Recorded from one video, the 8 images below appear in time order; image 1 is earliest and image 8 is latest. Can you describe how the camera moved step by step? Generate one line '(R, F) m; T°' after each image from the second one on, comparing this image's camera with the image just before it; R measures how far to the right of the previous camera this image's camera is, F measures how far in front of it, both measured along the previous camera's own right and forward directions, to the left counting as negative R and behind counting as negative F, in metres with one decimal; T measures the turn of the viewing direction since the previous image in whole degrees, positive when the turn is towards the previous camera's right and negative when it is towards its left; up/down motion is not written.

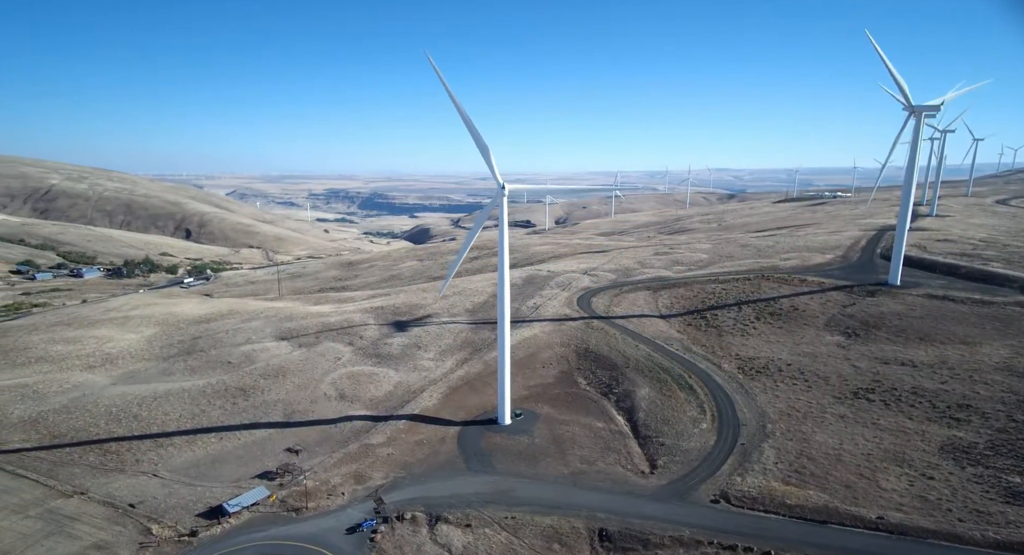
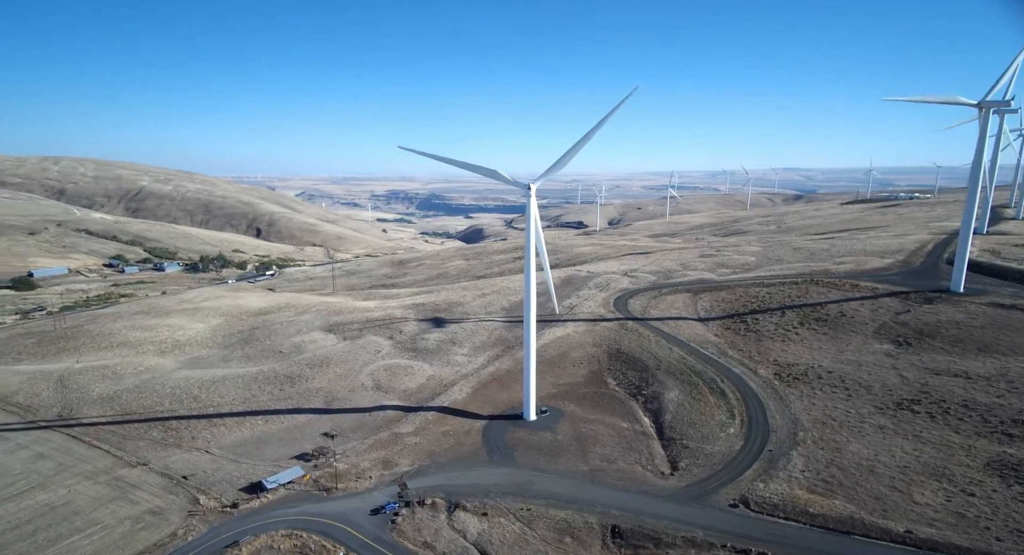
(+2.1, -1.0) m; -6°
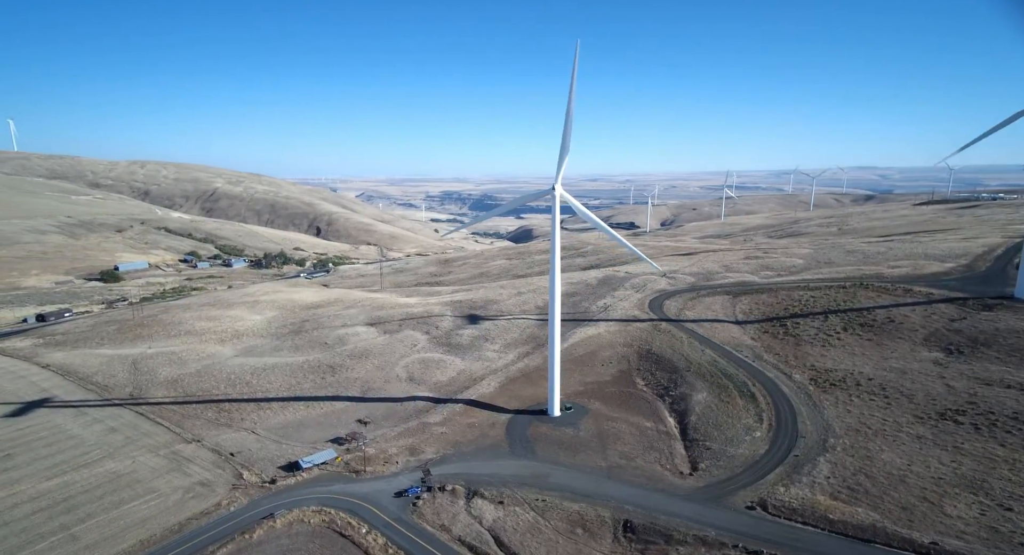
(+2.0, -1.1) m; -6°
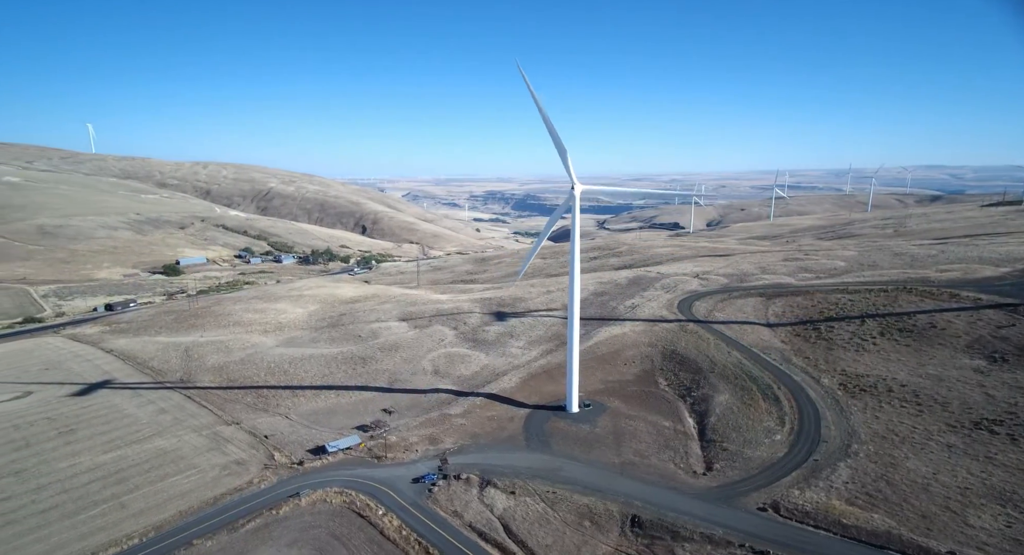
(+1.9, -0.9) m; -5°
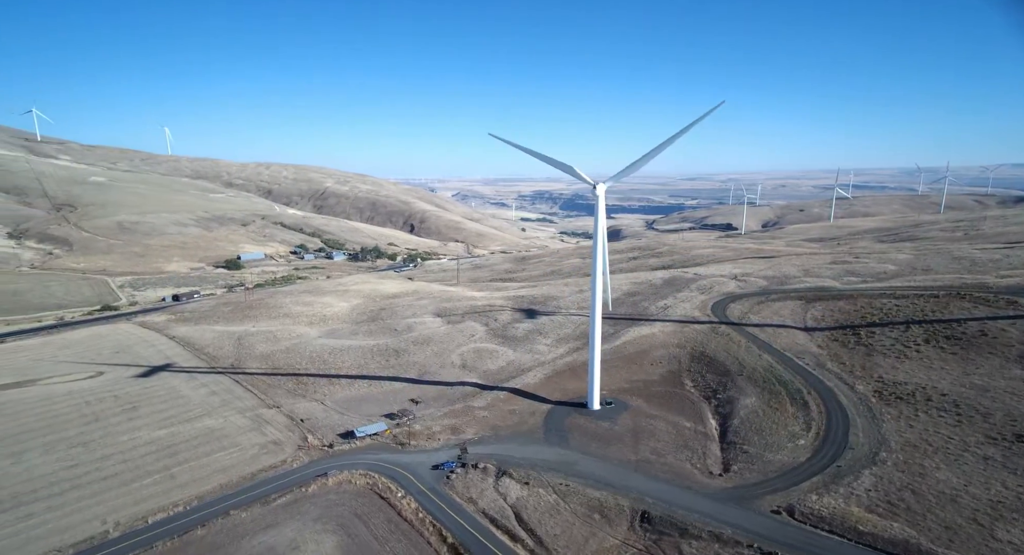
(+2.1, -0.9) m; -6°
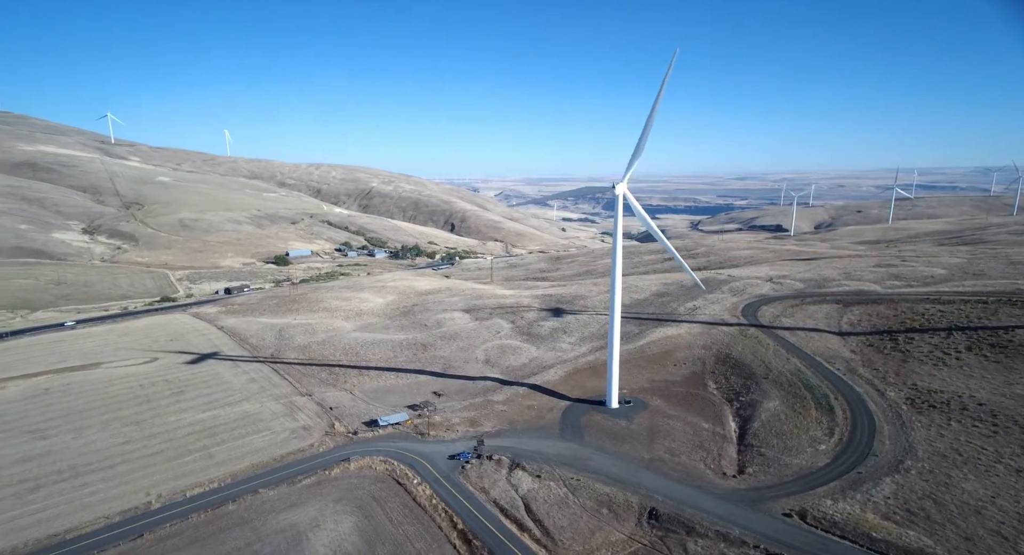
(+1.9, -0.8) m; -5°
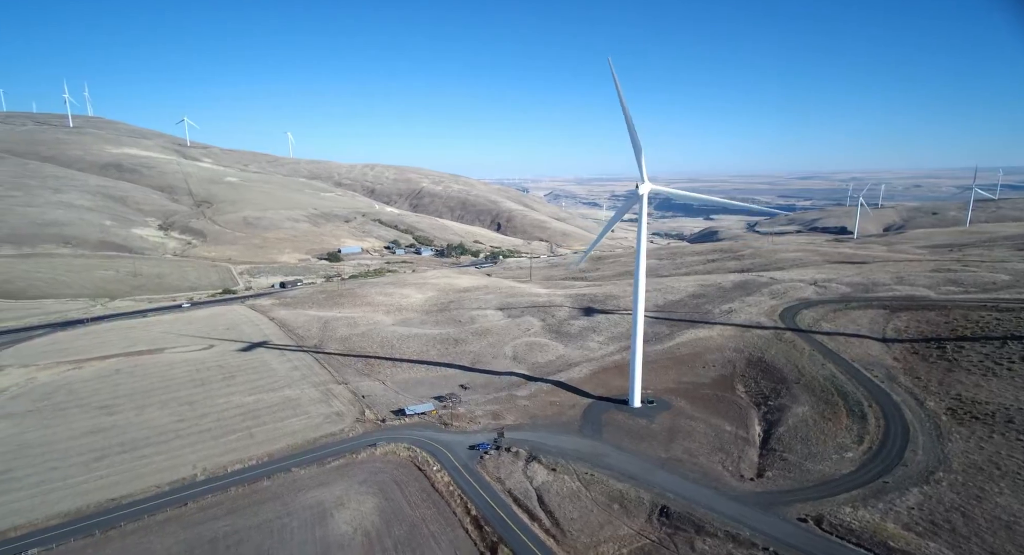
(+2.2, -0.8) m; -6°
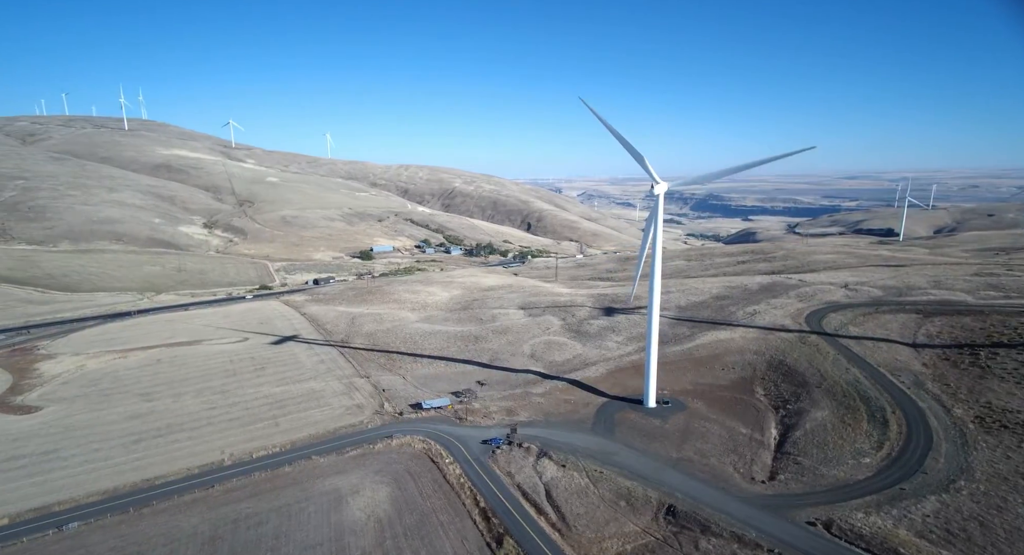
(+1.5, -0.5) m; -4°
